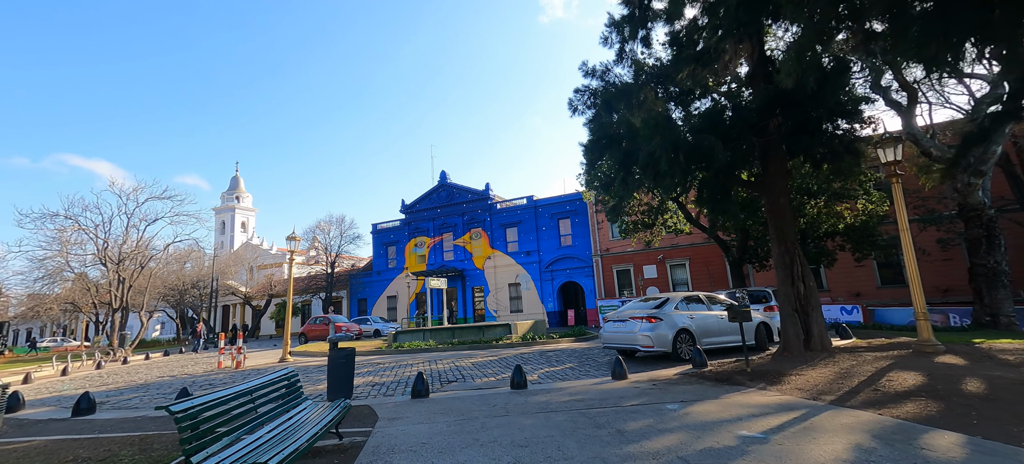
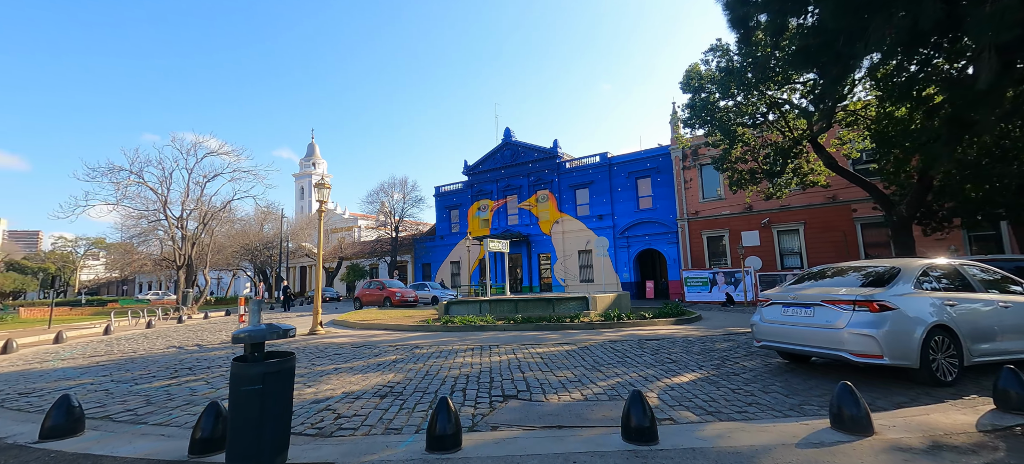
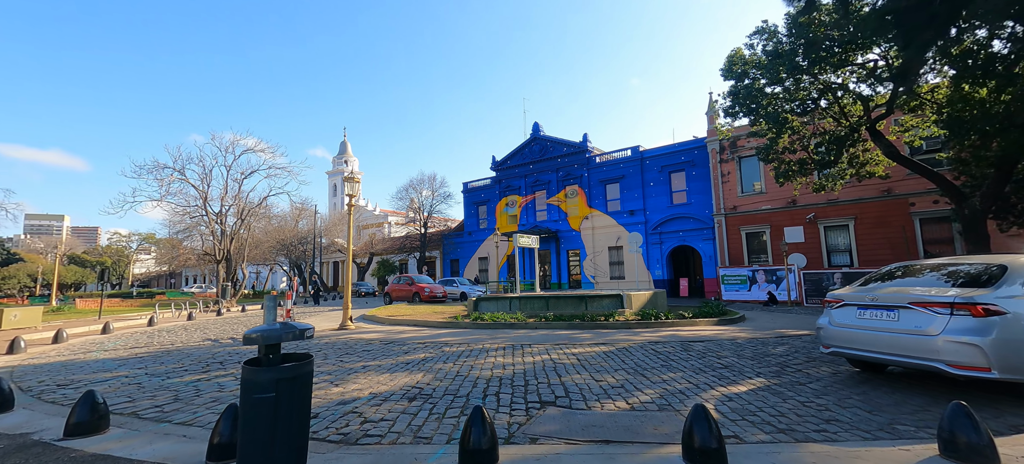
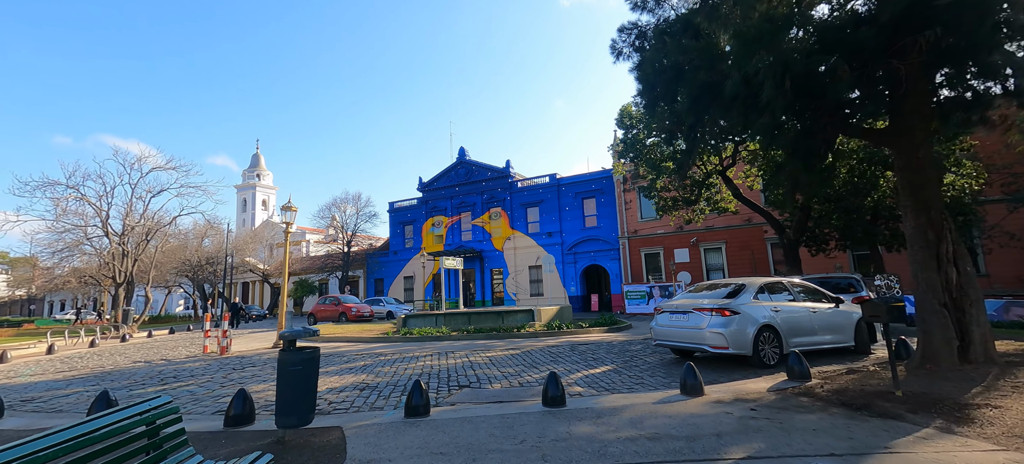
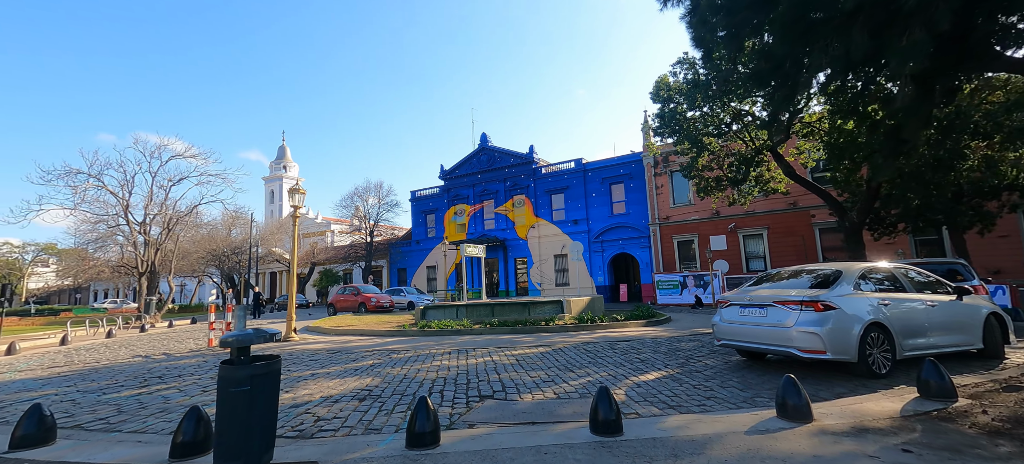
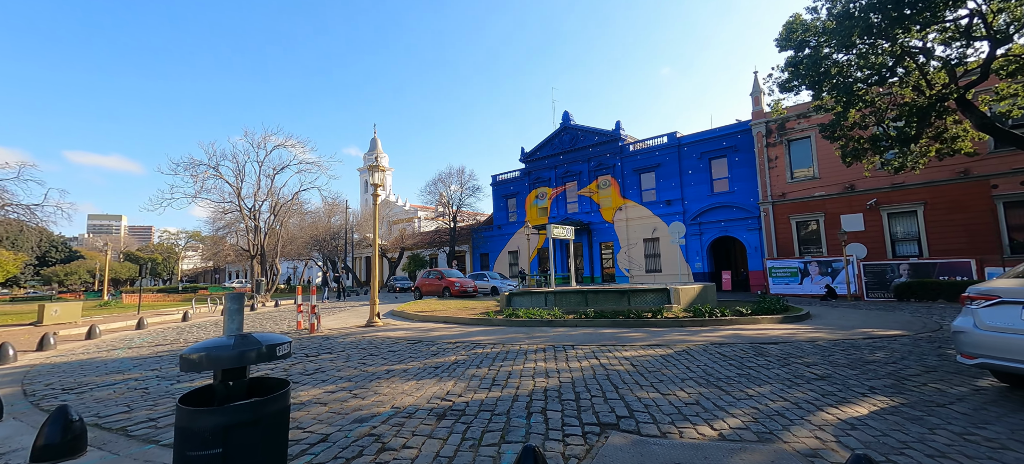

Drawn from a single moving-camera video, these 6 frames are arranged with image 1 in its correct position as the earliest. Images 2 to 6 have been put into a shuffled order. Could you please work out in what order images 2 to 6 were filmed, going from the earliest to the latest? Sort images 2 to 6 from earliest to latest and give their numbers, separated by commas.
4, 5, 2, 3, 6
